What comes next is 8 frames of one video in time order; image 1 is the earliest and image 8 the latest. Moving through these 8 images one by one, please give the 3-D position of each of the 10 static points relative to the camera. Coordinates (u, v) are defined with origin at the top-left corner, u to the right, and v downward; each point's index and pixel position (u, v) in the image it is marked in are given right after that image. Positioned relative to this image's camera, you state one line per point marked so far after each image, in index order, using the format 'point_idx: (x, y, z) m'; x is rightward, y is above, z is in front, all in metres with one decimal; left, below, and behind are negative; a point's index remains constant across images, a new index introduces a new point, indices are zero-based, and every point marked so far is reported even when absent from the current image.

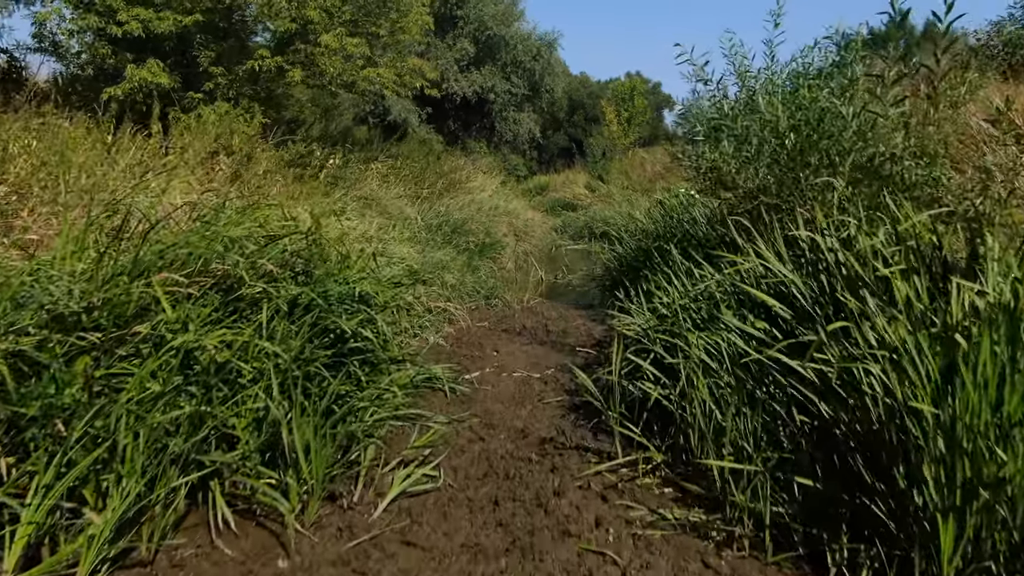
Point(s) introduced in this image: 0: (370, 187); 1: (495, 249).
0: (-1.3, +0.8, +7.0) m
1: (-0.2, +0.4, +7.5) m
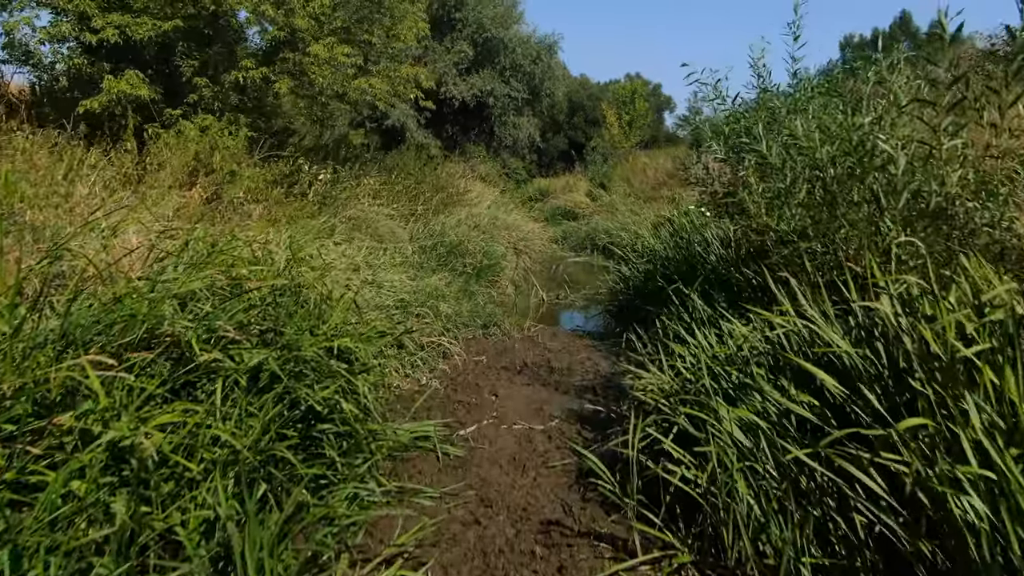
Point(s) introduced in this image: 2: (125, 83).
0: (-1.3, +0.6, +6.6) m
1: (-0.2, +0.2, +7.0) m
2: (-3.2, +1.7, +6.5) m
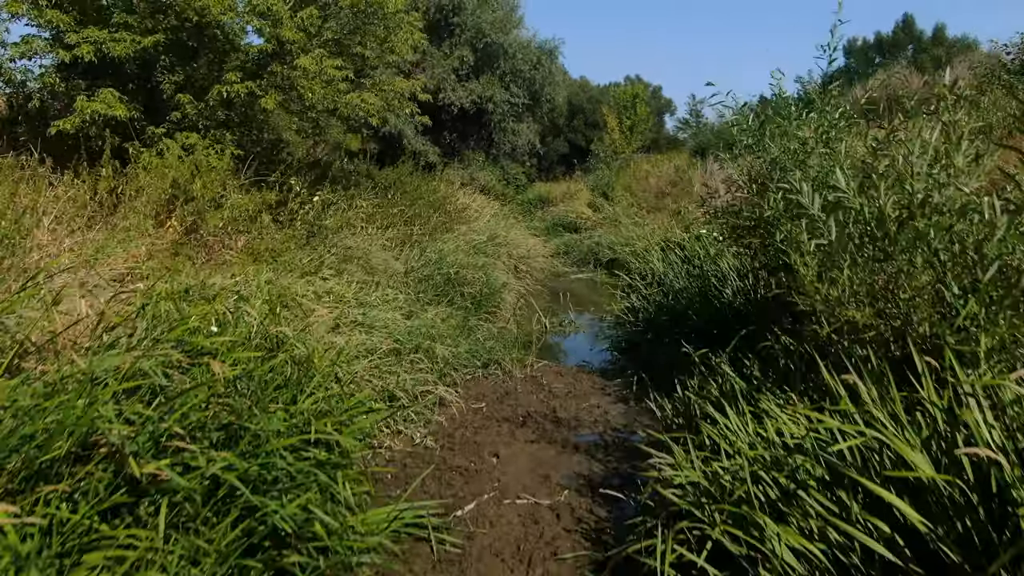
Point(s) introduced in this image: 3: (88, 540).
0: (-1.3, +0.4, +6.2) m
1: (-0.2, -0.1, +6.6) m
2: (-3.2, +1.4, +6.1) m
3: (-1.0, -0.6, +1.9) m
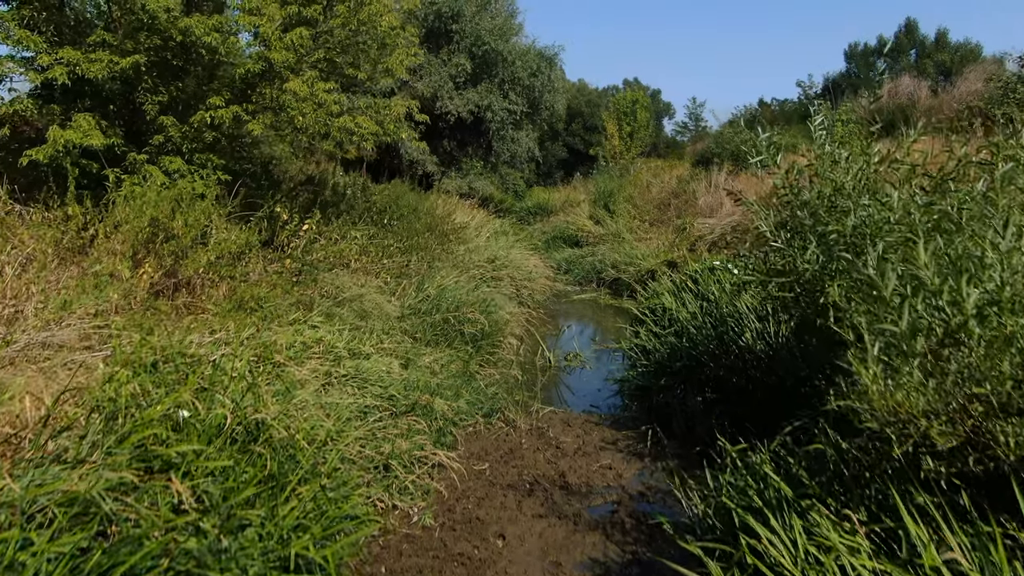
0: (-1.2, +0.1, +5.8) m
1: (-0.1, -0.4, +6.2) m
2: (-3.2, +1.1, +5.7) m
3: (-1.0, -0.9, +1.5) m
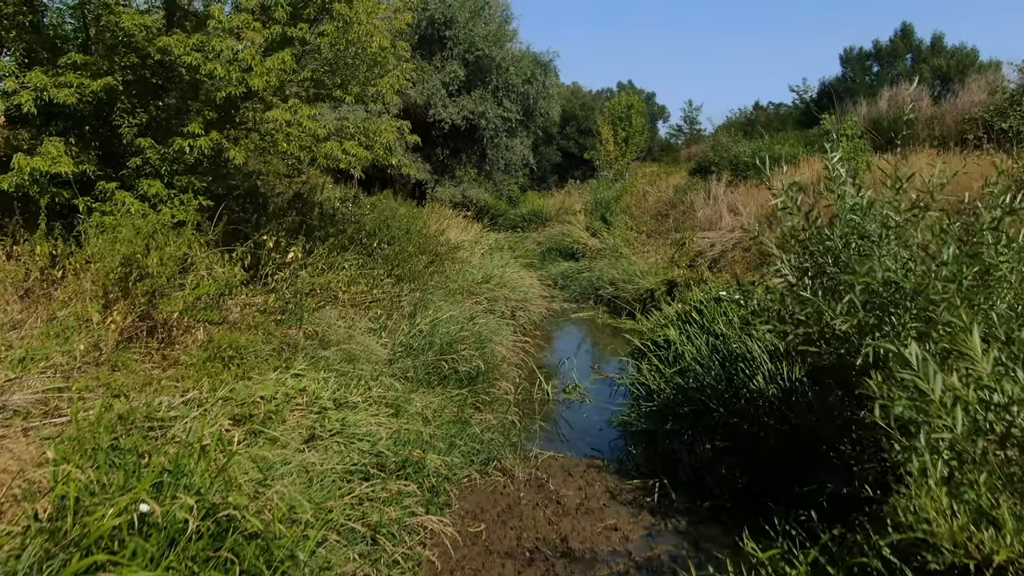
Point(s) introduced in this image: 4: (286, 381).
0: (-1.3, -0.2, +5.5) m
1: (-0.2, -0.6, +5.9) m
2: (-3.2, +0.9, +5.4) m
3: (-0.9, -1.1, +1.2) m
4: (-1.2, -0.5, +4.4) m
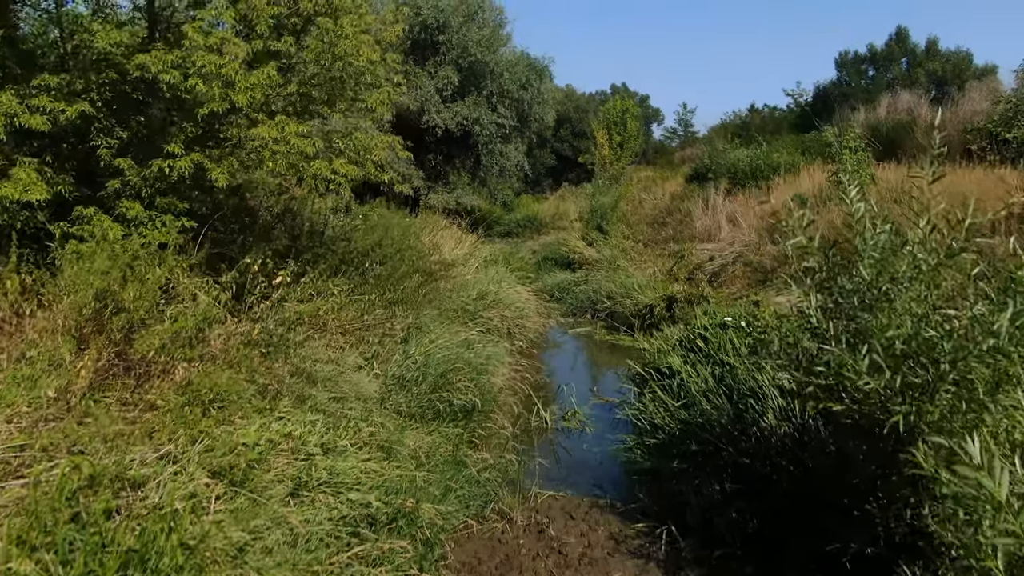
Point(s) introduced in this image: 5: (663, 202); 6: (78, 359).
0: (-1.3, -0.4, +5.2) m
1: (-0.2, -0.8, +5.7) m
2: (-3.2, +0.7, +5.1) m
3: (-0.9, -1.3, +0.9) m
4: (-1.2, -0.7, +4.1) m
5: (+3.2, +1.8, +16.7) m
6: (-2.3, -0.4, +4.2) m
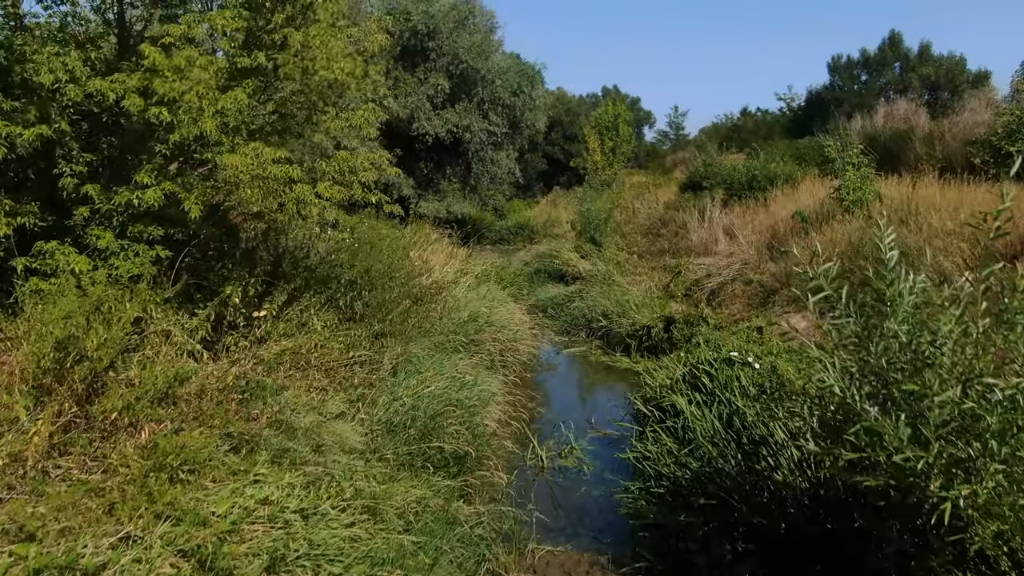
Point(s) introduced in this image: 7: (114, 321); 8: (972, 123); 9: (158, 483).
0: (-1.3, -0.6, +4.9) m
1: (-0.2, -1.1, +5.3) m
2: (-3.2, +0.4, +4.7) m
3: (-0.9, -1.6, +0.6) m
4: (-1.3, -1.0, +3.8) m
5: (+3.0, +1.6, +16.4) m
6: (-2.3, -0.6, +3.8) m
7: (-2.4, -0.2, +4.7) m
8: (+7.5, +2.7, +13.0) m
9: (-1.6, -0.9, +3.6) m
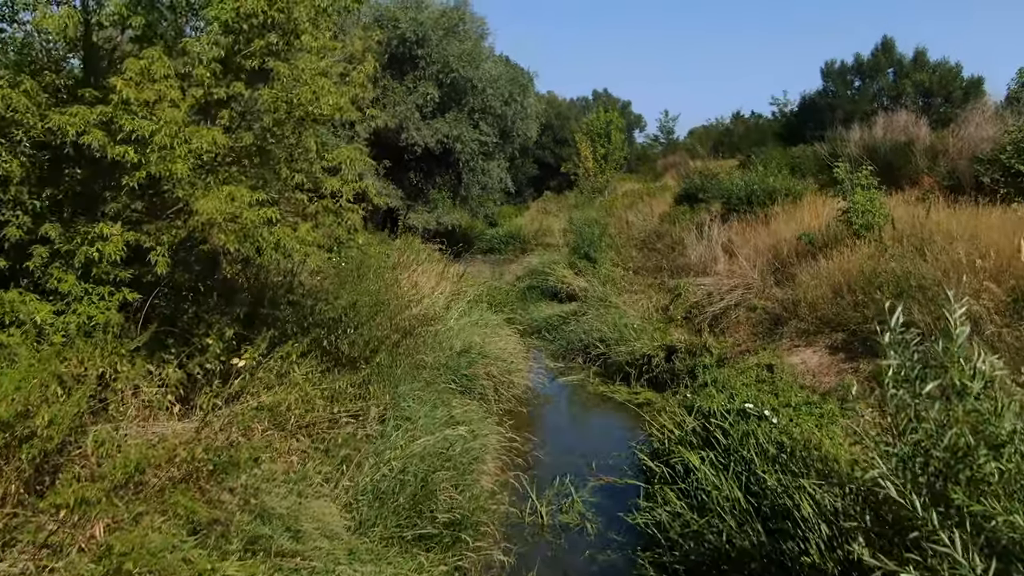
0: (-1.3, -1.0, +4.4) m
1: (-0.2, -1.4, +4.9) m
2: (-3.2, +0.1, +4.3) m
3: (-0.8, -1.9, +0.1) m
4: (-1.2, -1.3, +3.3) m
5: (+2.9, +1.2, +16.0) m
6: (-2.3, -0.9, +3.4) m
7: (-2.4, -0.5, +4.3) m
8: (+7.4, +2.4, +12.6) m
9: (-1.6, -1.2, +3.1) m
